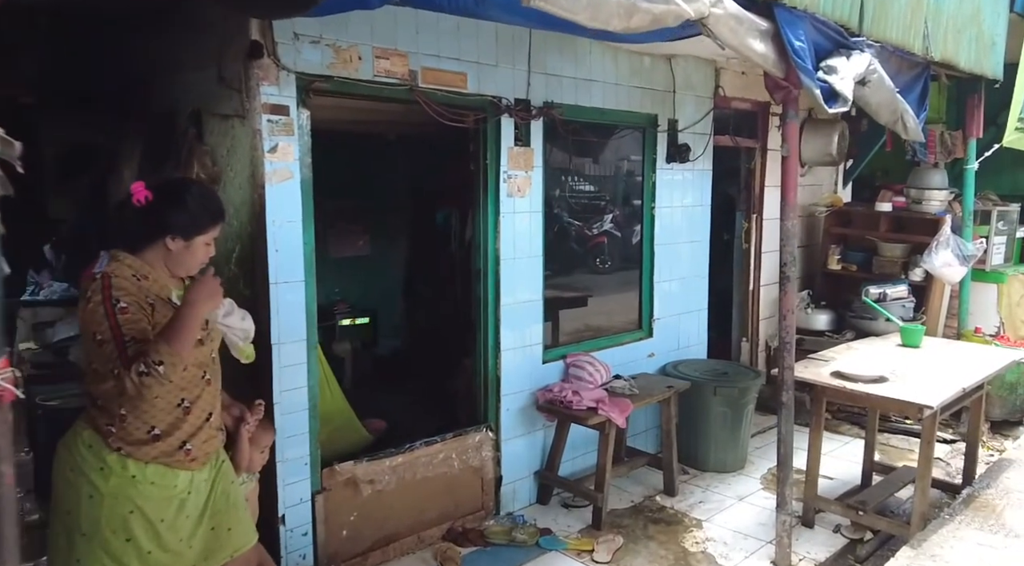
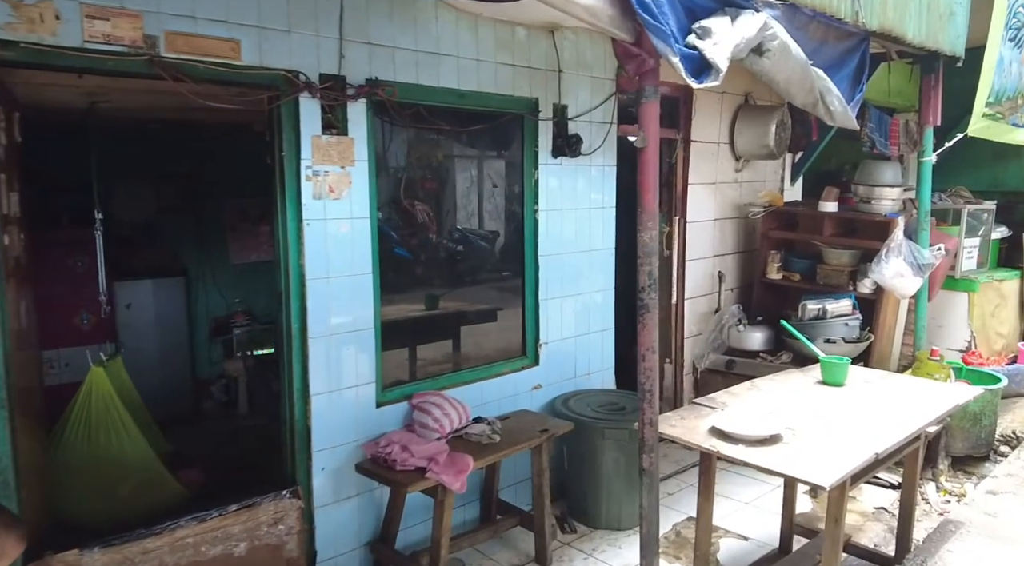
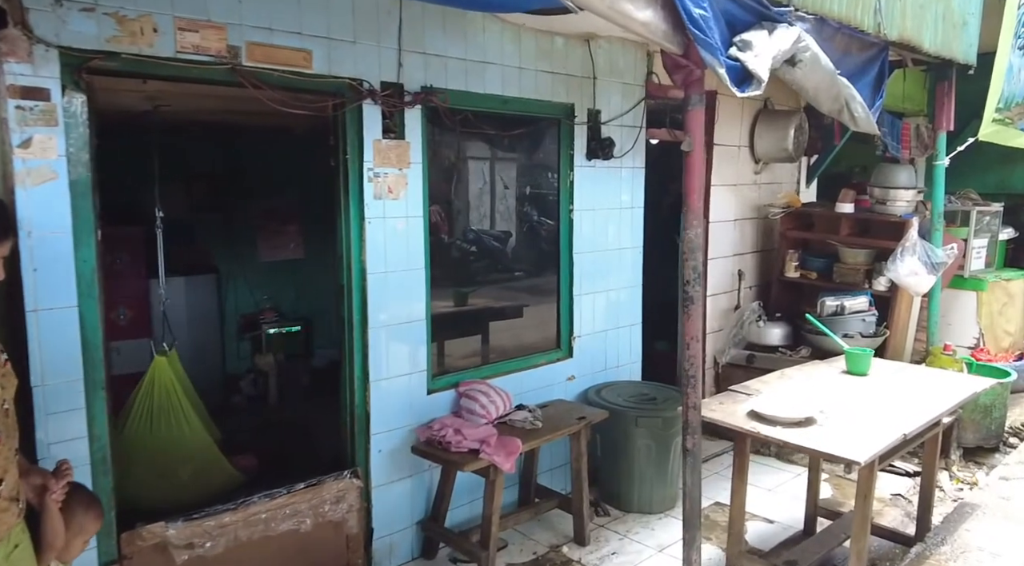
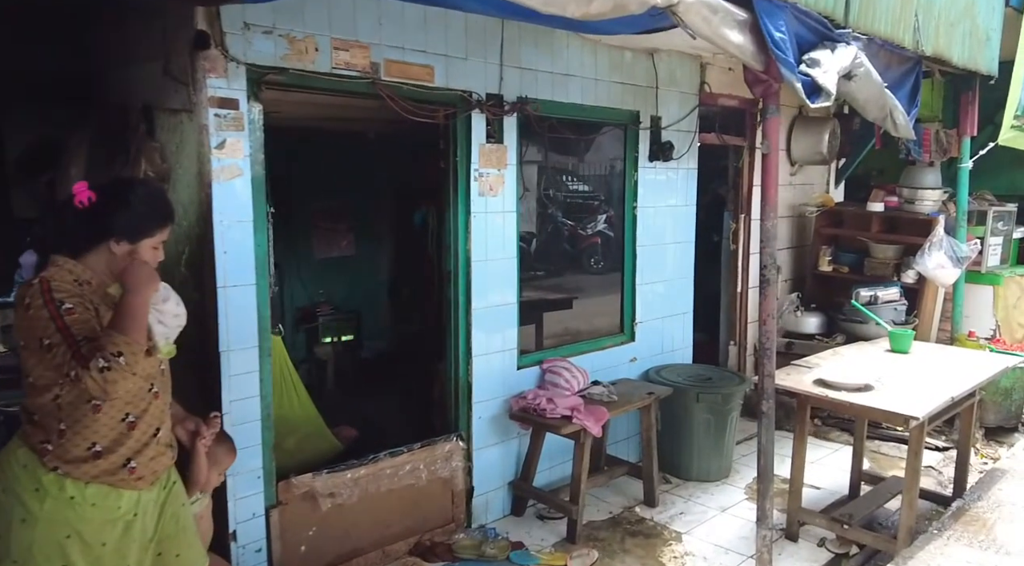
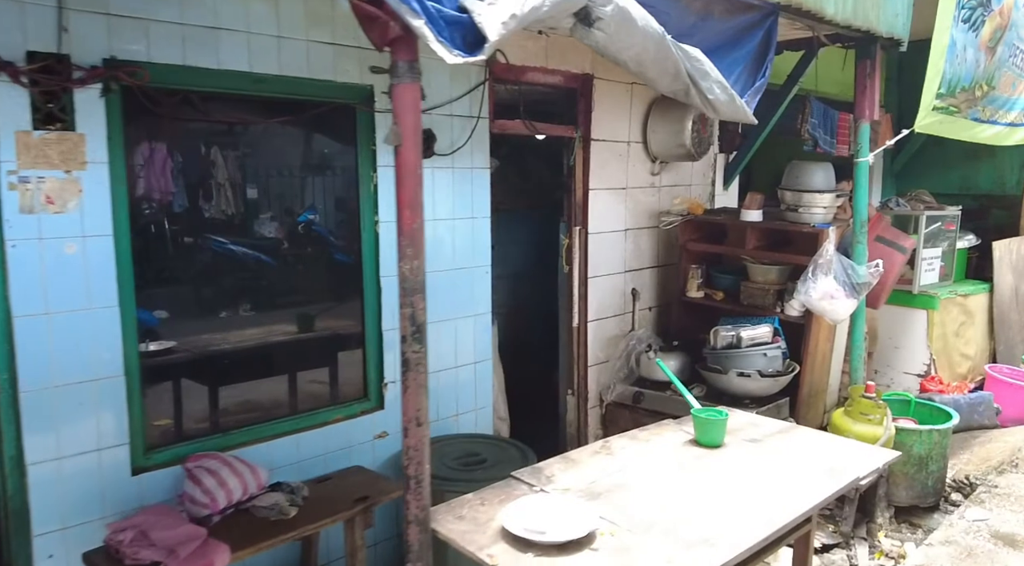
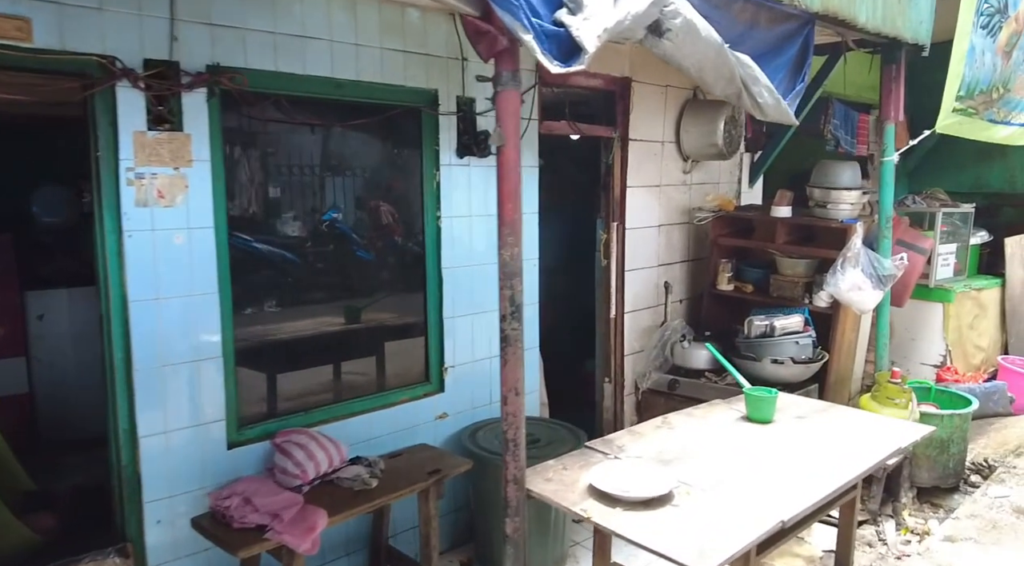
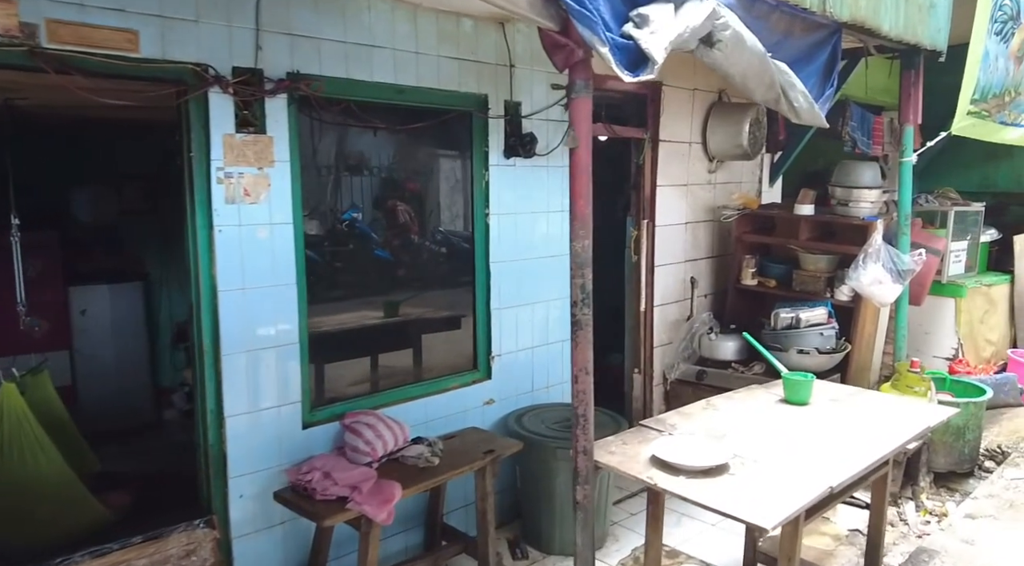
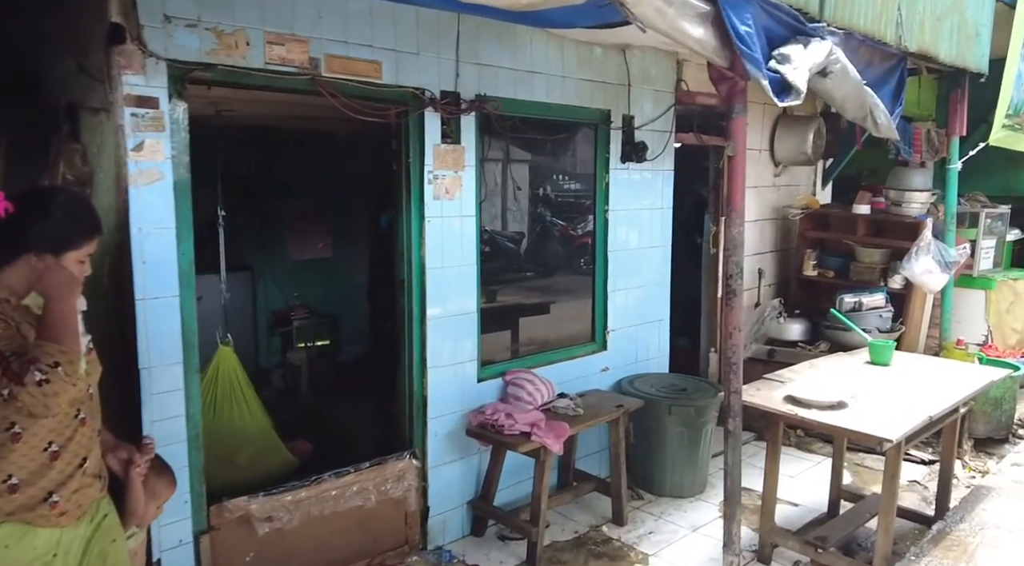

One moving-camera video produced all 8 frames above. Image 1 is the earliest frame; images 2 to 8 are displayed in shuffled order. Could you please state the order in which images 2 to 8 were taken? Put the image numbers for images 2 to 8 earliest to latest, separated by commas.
4, 8, 3, 2, 7, 6, 5
